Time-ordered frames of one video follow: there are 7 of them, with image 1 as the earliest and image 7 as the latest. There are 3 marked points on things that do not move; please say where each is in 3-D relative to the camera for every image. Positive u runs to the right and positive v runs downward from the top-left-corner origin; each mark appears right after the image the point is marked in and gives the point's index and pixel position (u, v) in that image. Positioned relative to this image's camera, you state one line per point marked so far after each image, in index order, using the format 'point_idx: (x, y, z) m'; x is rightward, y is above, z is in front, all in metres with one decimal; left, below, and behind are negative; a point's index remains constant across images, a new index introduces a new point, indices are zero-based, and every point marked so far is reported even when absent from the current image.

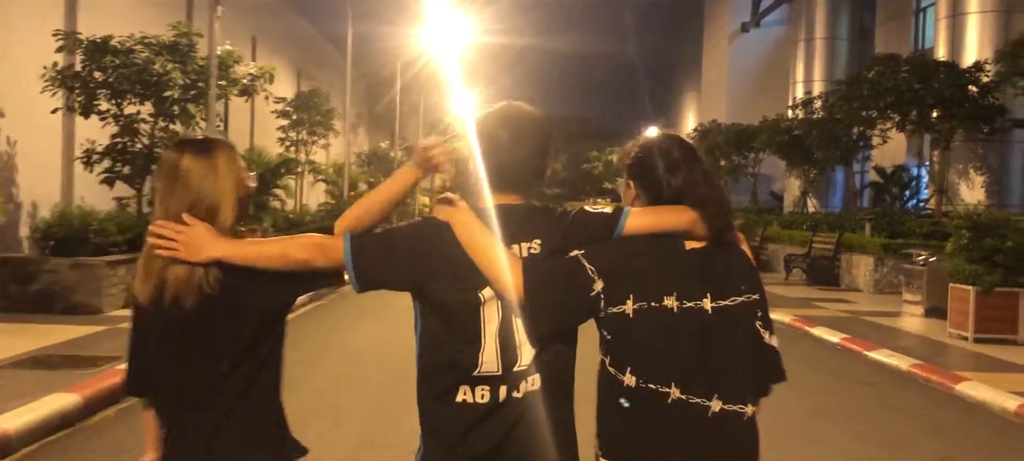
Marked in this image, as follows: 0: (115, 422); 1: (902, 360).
0: (-2.9, -1.4, +7.1) m
1: (+4.4, -1.4, +10.6) m
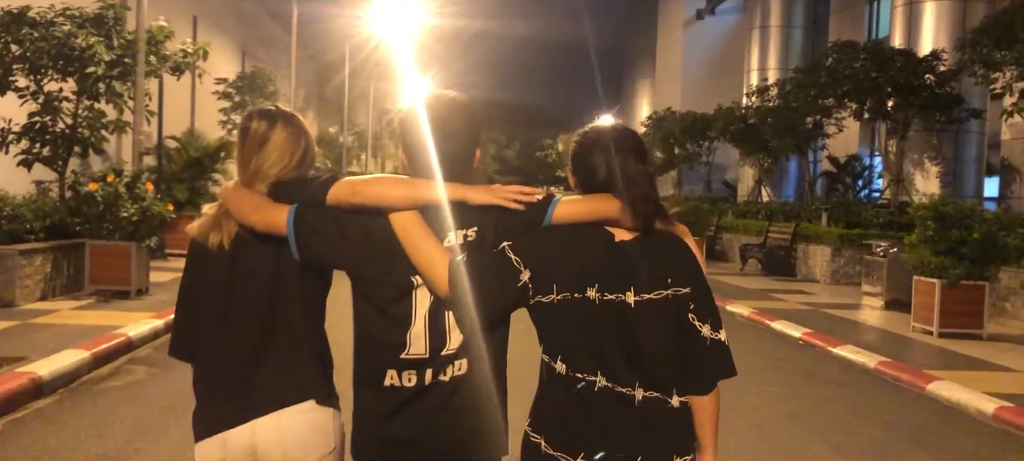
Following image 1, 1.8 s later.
0: (-3.3, -1.3, +6.2) m
1: (+3.8, -1.3, +10.2) m
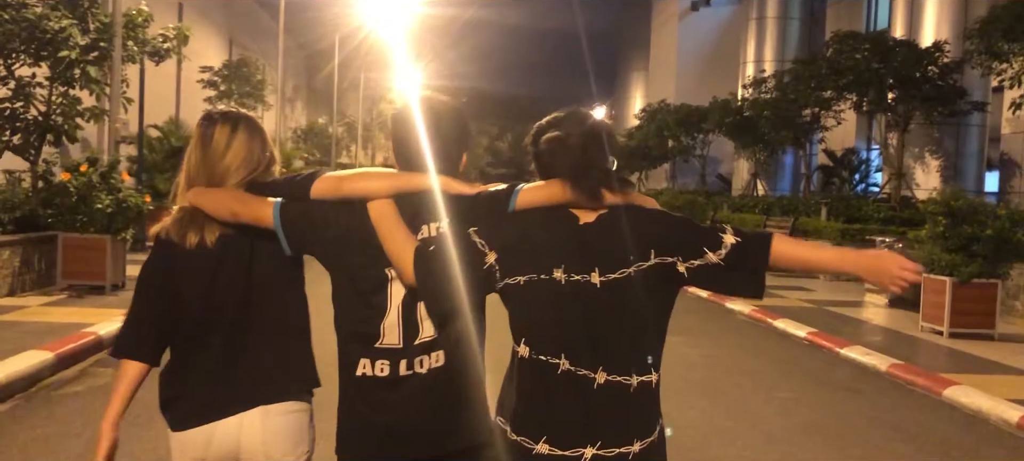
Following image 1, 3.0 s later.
0: (-3.3, -1.3, +5.7) m
1: (+3.7, -1.3, +9.7) m
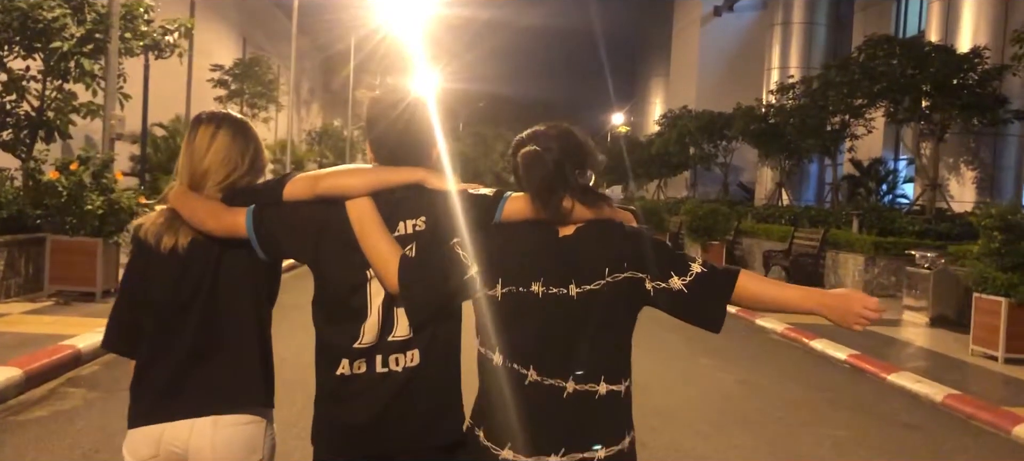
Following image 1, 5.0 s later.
0: (-3.2, -1.3, +4.9) m
1: (+3.9, -1.4, +8.8) m
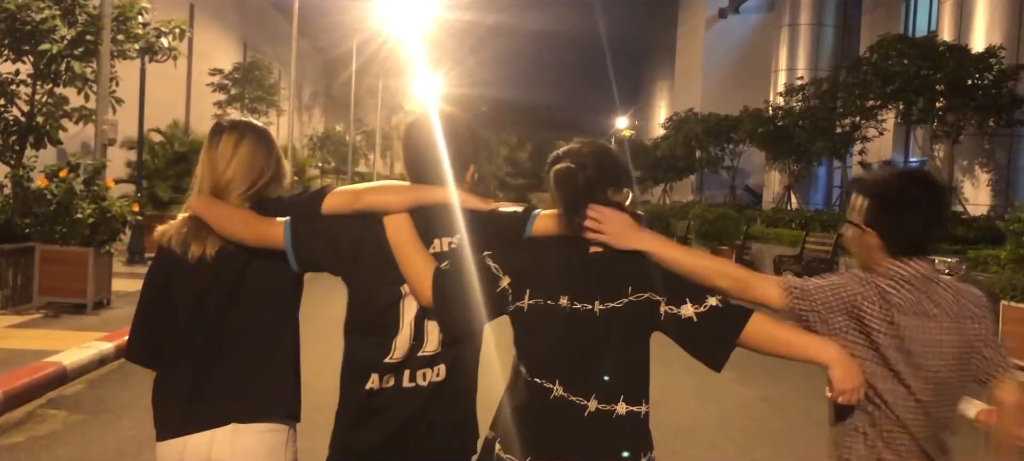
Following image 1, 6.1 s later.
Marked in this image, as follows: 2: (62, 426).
0: (-3.2, -1.4, +4.5) m
1: (+4.0, -1.5, +8.3) m
2: (-3.0, -1.3, +6.2) m
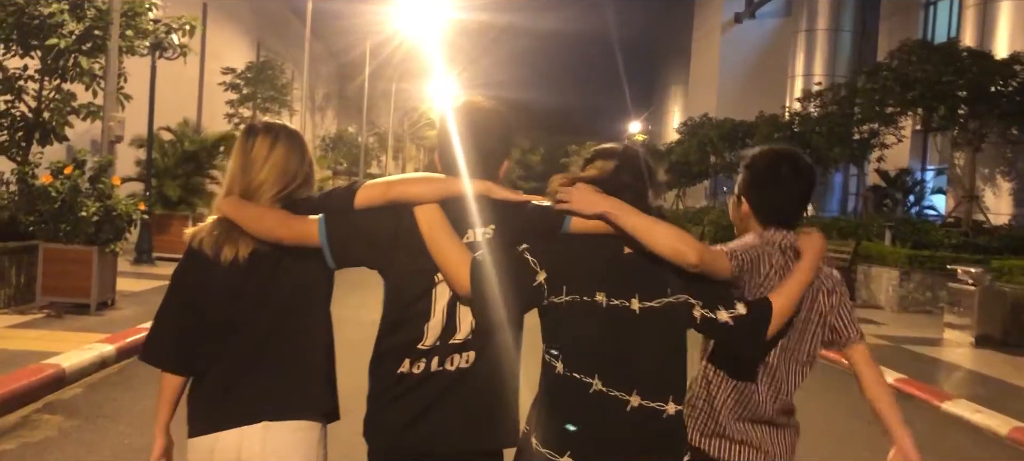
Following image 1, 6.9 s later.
0: (-3.1, -1.3, +4.2) m
1: (+4.1, -1.6, +8.0) m
2: (-2.9, -1.3, +6.0) m
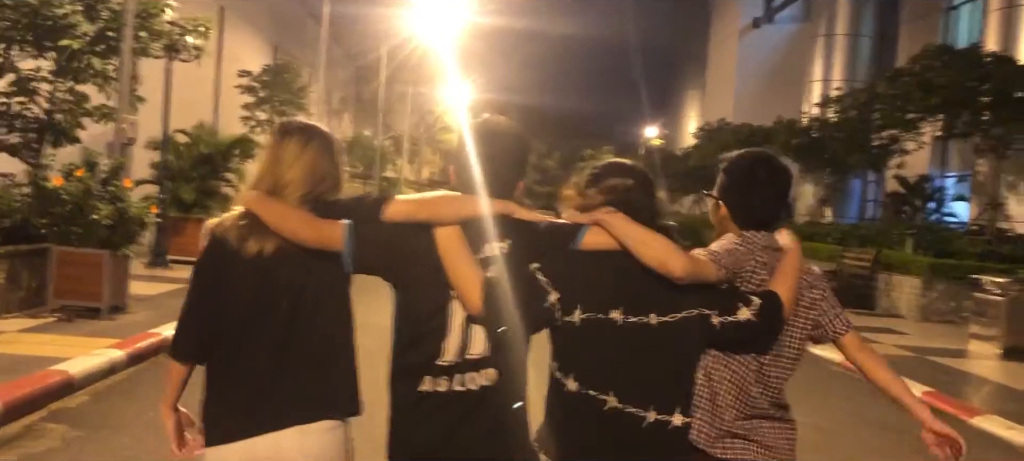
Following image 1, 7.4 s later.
0: (-3.0, -1.4, +4.1) m
1: (+4.2, -1.7, +7.7) m
2: (-2.8, -1.3, +5.8) m
